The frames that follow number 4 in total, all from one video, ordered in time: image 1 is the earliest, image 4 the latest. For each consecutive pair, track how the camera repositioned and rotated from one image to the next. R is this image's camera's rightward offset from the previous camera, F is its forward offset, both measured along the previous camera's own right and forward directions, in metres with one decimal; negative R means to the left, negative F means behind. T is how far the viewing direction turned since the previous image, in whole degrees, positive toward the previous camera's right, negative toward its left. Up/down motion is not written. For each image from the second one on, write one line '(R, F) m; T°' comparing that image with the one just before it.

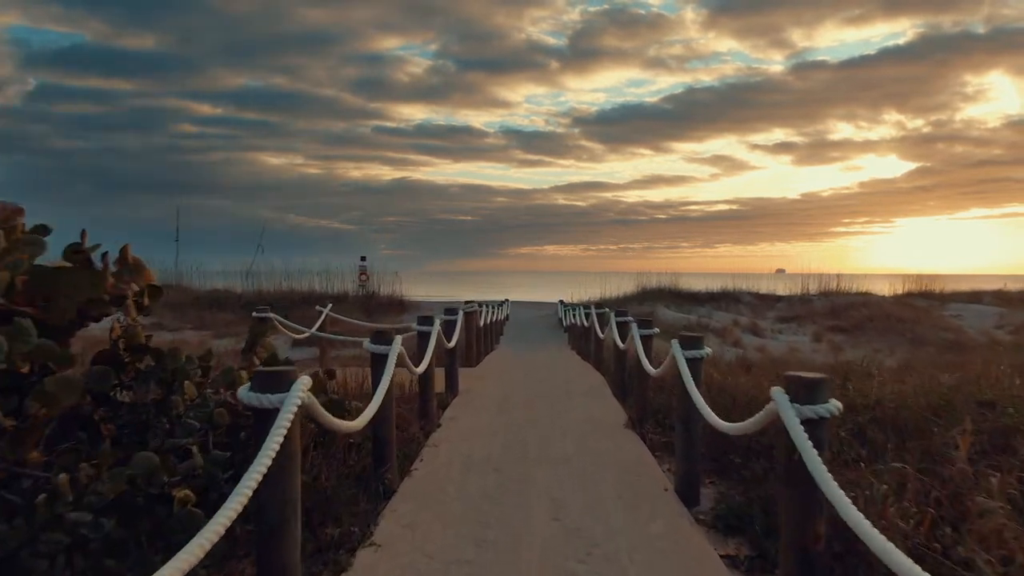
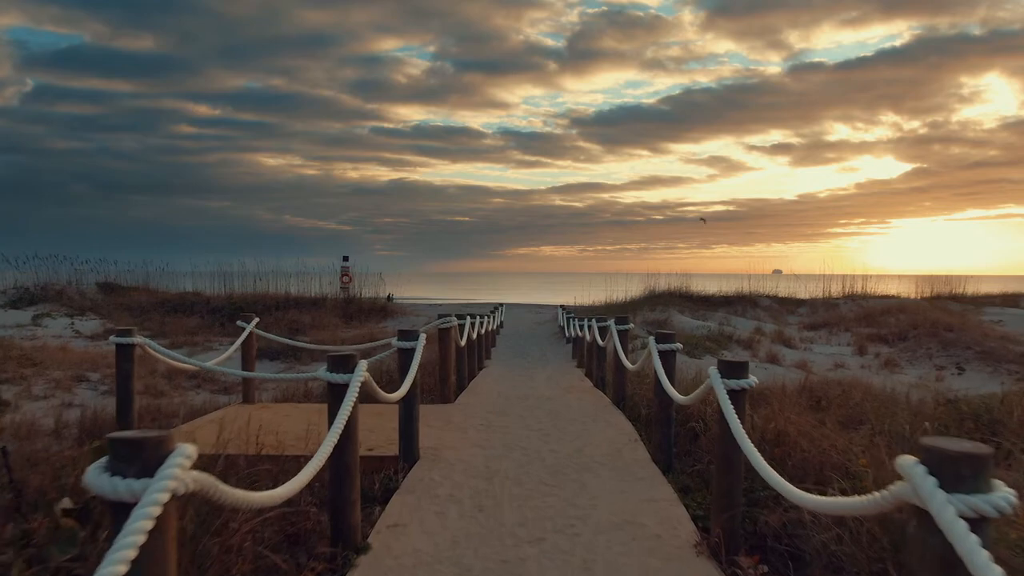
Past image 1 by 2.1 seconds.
(+0.1, +3.0) m; 0°
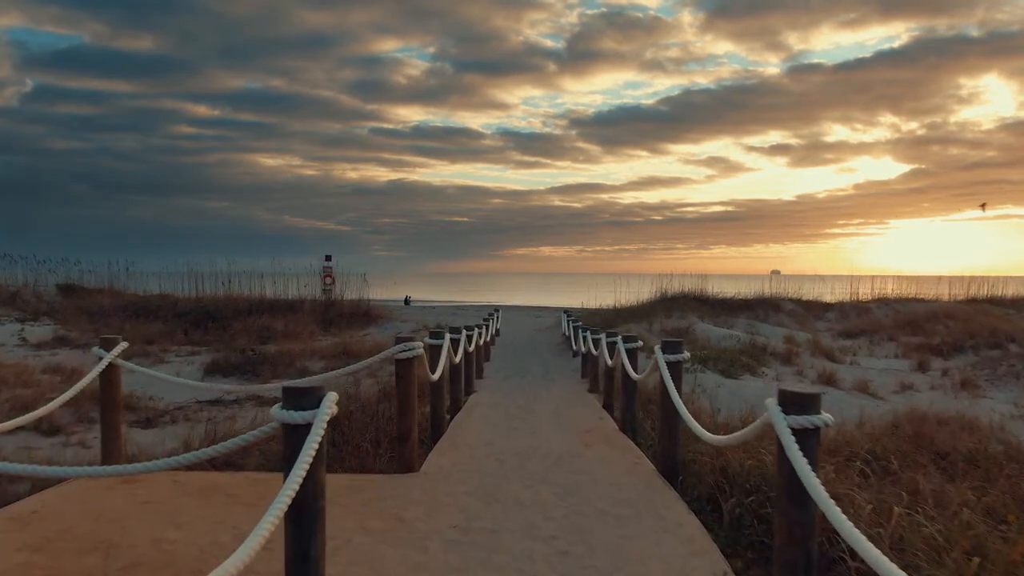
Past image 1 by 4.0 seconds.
(0.0, +2.8) m; 0°
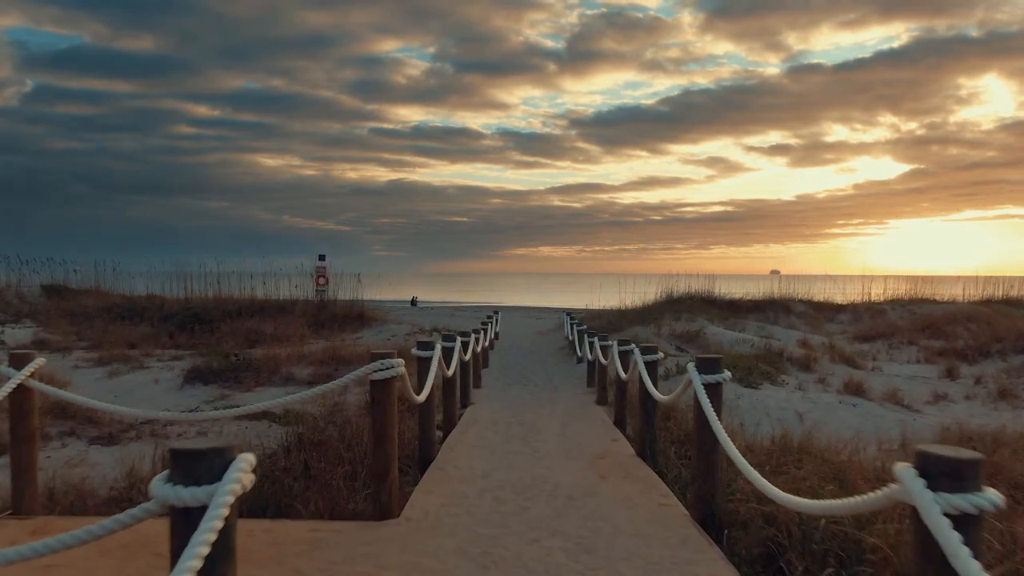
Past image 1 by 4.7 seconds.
(0.0, +1.0) m; 0°
